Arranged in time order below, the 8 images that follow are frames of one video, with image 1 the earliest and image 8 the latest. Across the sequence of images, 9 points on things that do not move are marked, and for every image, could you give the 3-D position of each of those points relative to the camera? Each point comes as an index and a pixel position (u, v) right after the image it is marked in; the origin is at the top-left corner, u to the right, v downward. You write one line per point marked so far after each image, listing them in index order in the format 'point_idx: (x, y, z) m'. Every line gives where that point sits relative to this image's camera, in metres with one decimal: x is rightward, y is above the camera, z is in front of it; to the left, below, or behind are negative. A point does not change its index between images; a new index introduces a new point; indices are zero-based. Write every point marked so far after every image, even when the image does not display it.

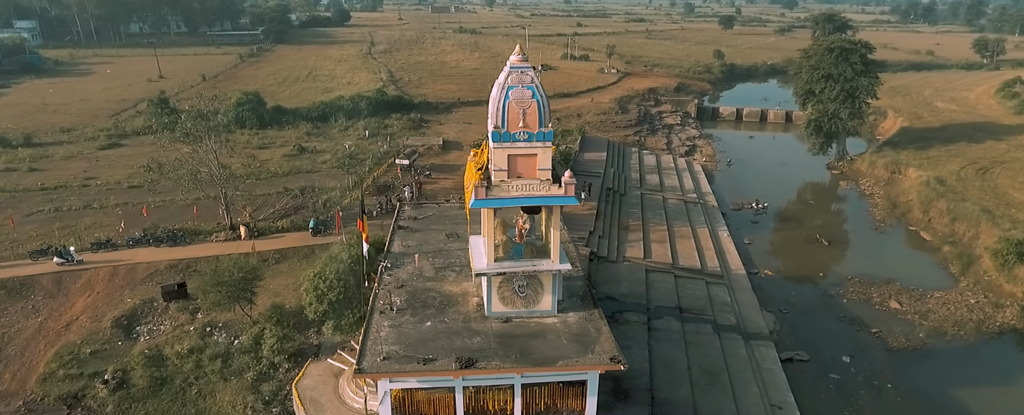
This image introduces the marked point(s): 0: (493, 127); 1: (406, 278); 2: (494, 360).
0: (-0.4, +1.7, +13.9) m
1: (-2.8, -1.8, +16.8) m
2: (-0.3, -3.1, +13.3) m
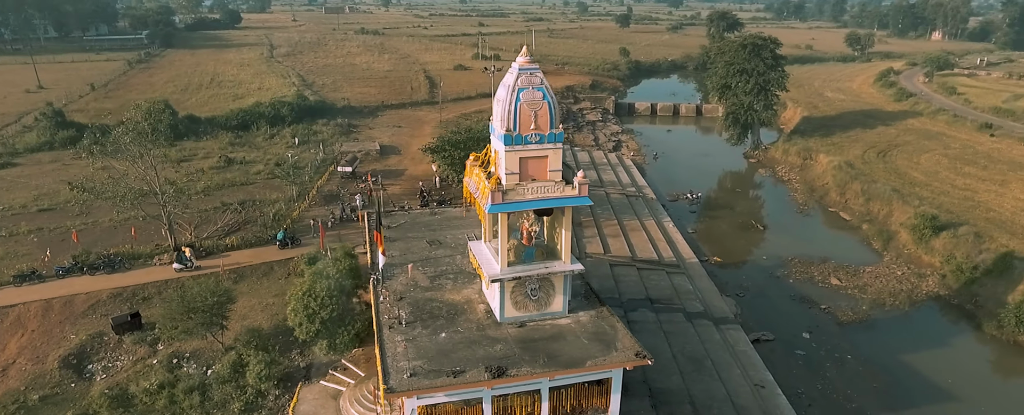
0: (-0.1, +1.6, +13.7) m
1: (-2.7, -2.1, +16.3) m
2: (+0.3, -3.2, +13.1) m
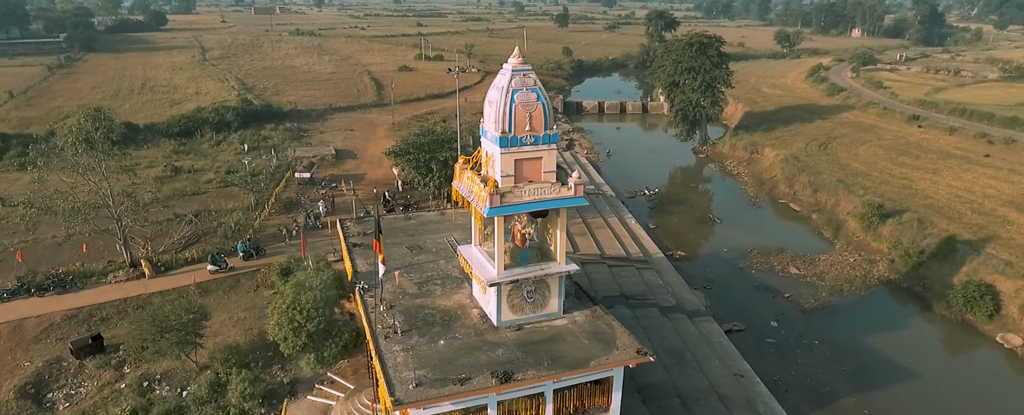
0: (-0.2, +1.6, +13.5) m
1: (-3.0, -2.2, +15.9) m
2: (+0.4, -3.2, +13.0) m
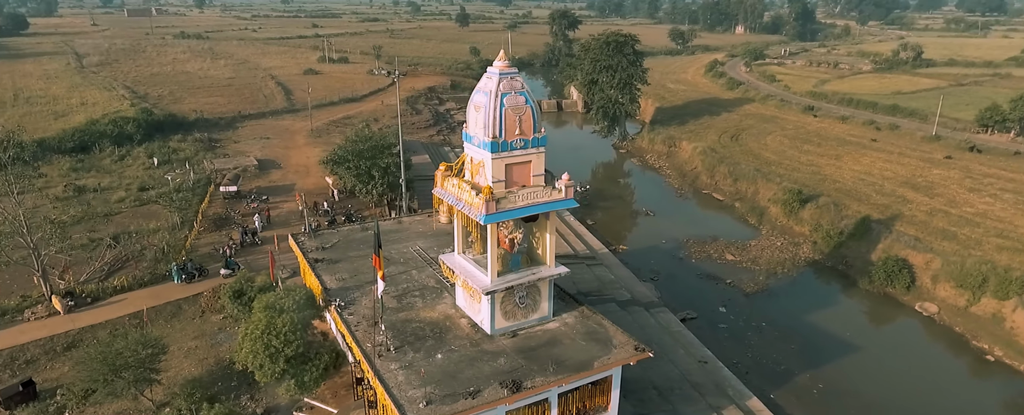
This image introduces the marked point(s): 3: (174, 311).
0: (-0.4, +1.4, +13.3) m
1: (-3.3, -2.5, +15.2) m
2: (+0.5, -3.3, +12.9) m
3: (-10.2, -3.1, +19.6) m
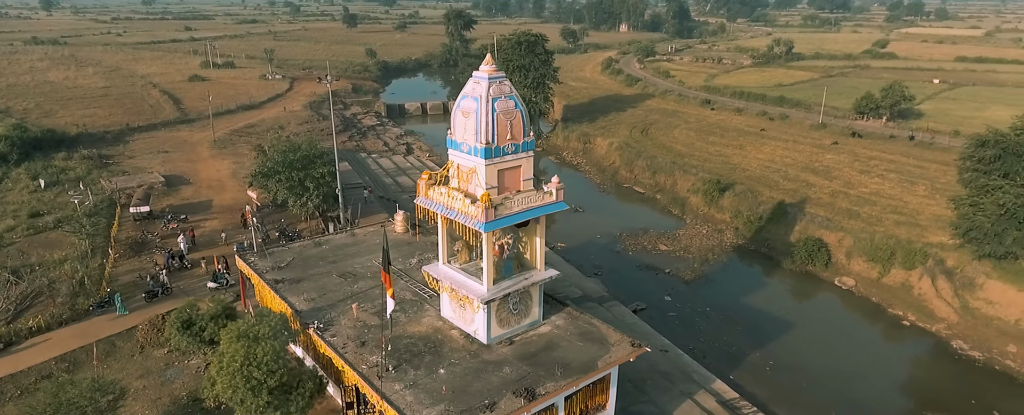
0: (-0.6, +1.3, +13.0) m
1: (-3.4, -2.8, +14.4) m
2: (+0.7, -3.4, +12.8) m
3: (-10.9, -3.8, +17.6) m
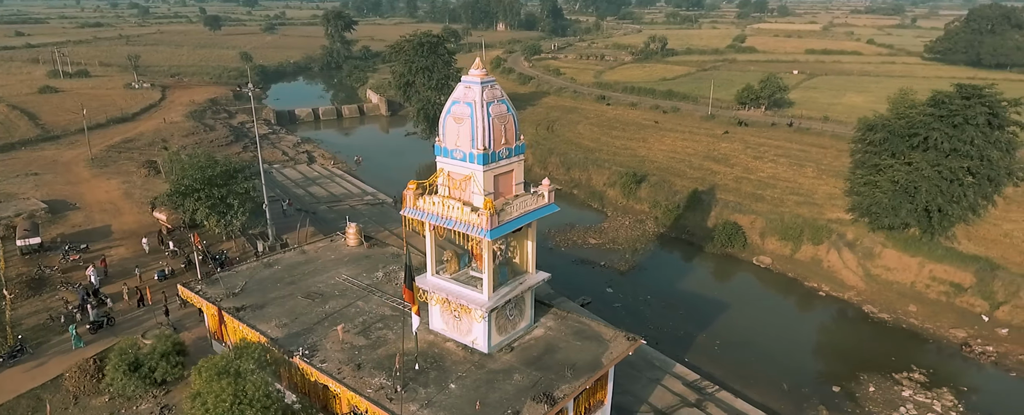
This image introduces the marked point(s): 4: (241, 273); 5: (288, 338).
0: (-0.6, +1.1, +12.7) m
1: (-3.4, -3.1, +13.7) m
2: (+1.0, -3.5, +12.8) m
3: (-11.3, -4.6, +15.4) m
4: (-7.4, -1.8, +17.8) m
5: (-4.9, -2.9, +14.4) m
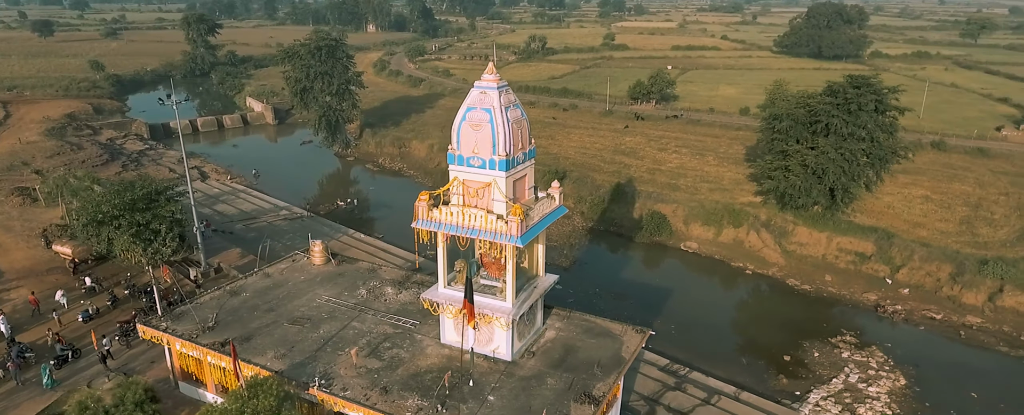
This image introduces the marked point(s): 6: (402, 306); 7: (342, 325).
0: (-0.2, +1.0, +12.6) m
1: (-2.8, -3.5, +12.9) m
2: (+1.7, -3.5, +13.0) m
3: (-10.8, -5.5, +13.1) m
4: (-7.6, -2.4, +16.2) m
5: (-4.5, -3.3, +13.4) m
6: (-2.7, -2.4, +16.0) m
7: (-4.0, -2.7, +15.2) m
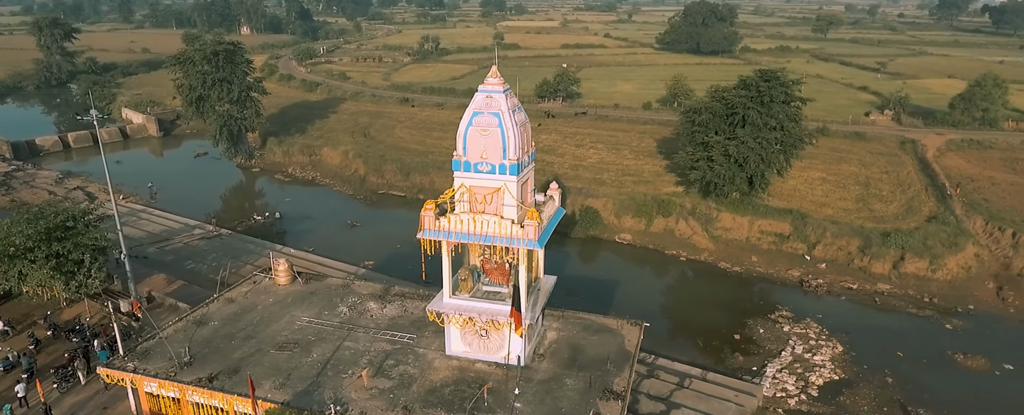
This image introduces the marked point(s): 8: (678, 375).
0: (+0.1, +0.9, +12.4) m
1: (-2.4, -3.7, +12.4) m
2: (+2.0, -3.5, +13.2) m
3: (-10.1, -6.2, +11.1) m
4: (-7.7, -3.0, +14.7) m
5: (-4.1, -3.7, +12.5) m
6: (-2.8, -2.7, +15.4) m
7: (-4.0, -3.1, +14.3) m
8: (+5.1, -5.1, +19.9) m
